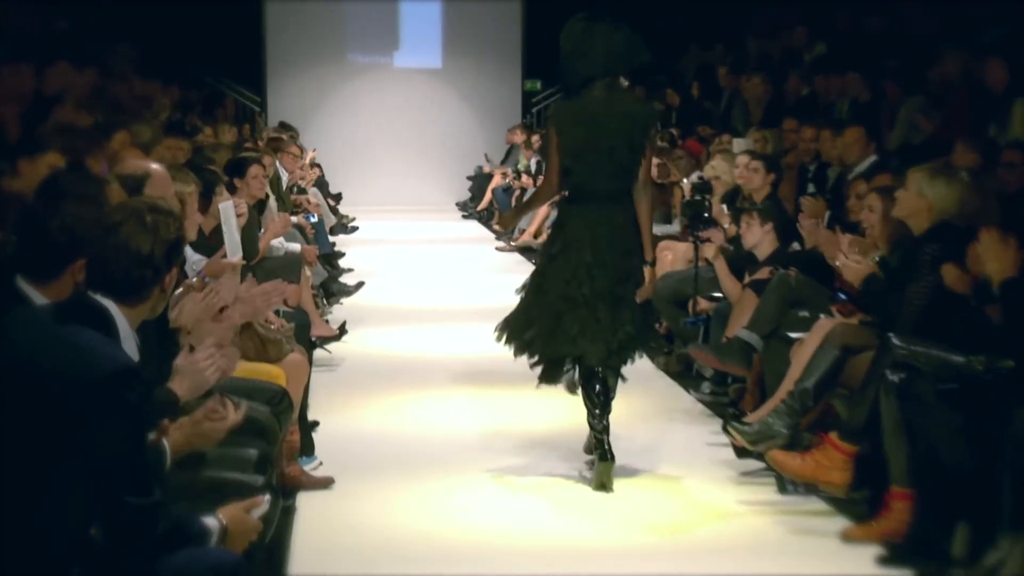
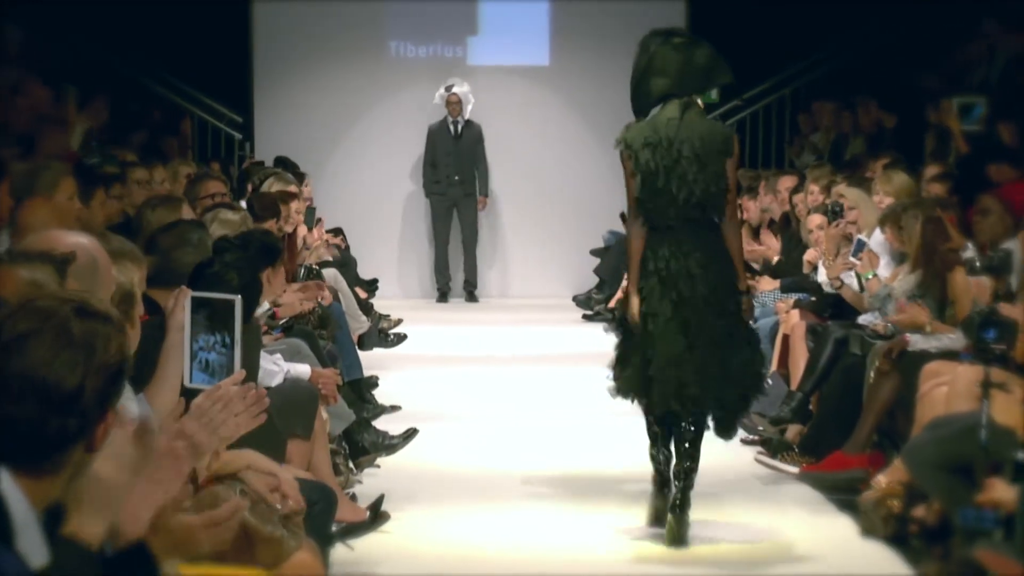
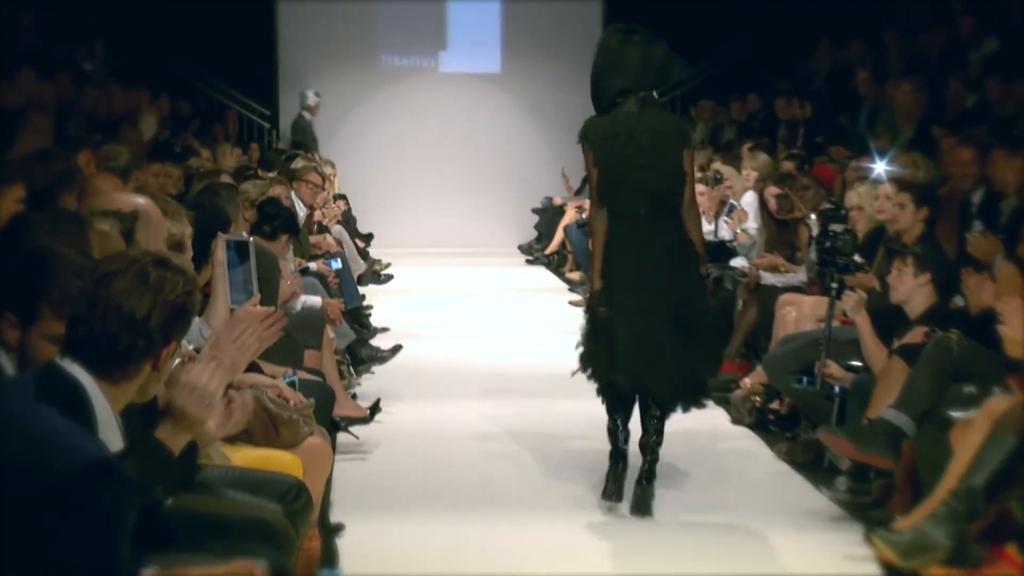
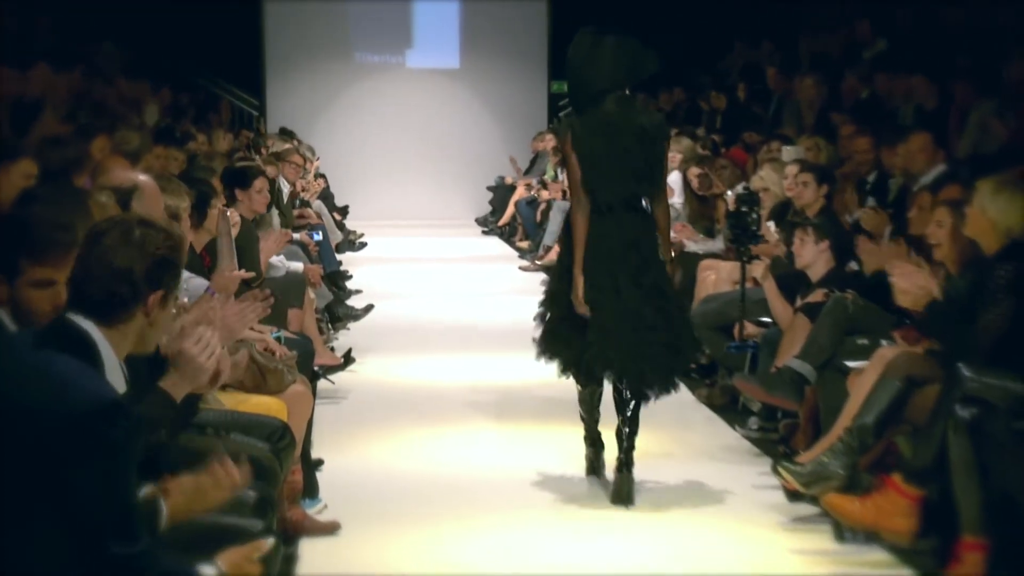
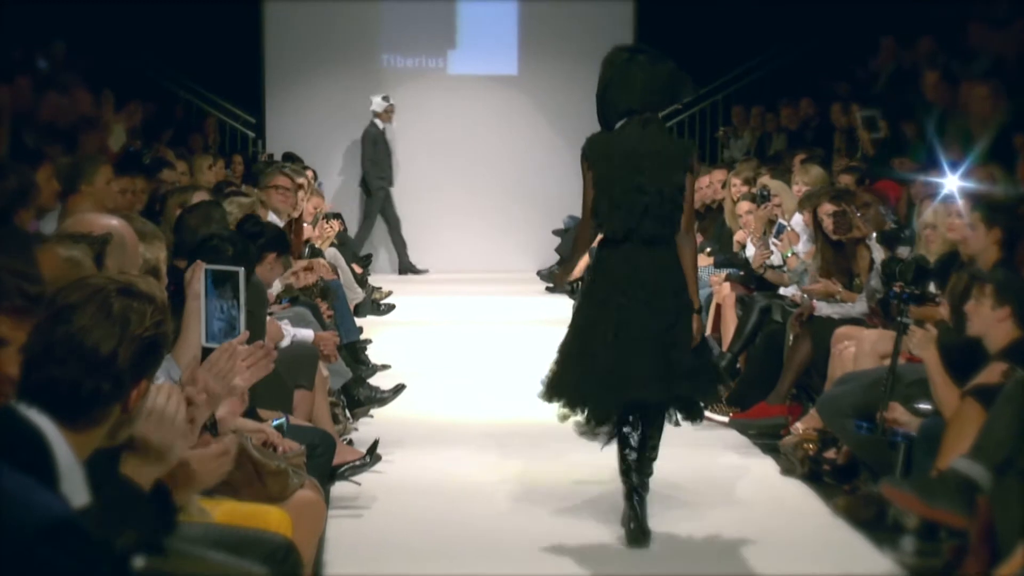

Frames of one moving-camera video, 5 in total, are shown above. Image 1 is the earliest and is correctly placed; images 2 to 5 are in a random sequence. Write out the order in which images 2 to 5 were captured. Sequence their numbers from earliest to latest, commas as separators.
4, 3, 5, 2
